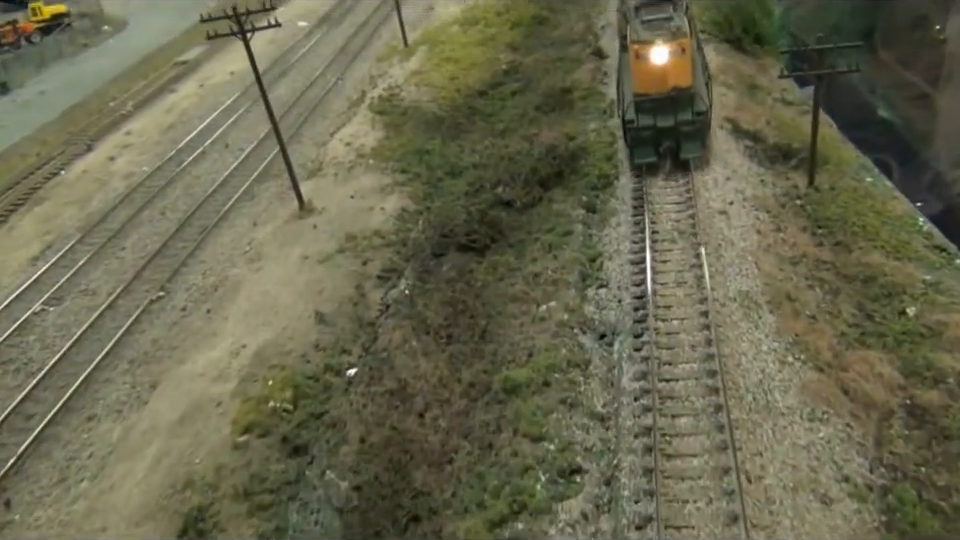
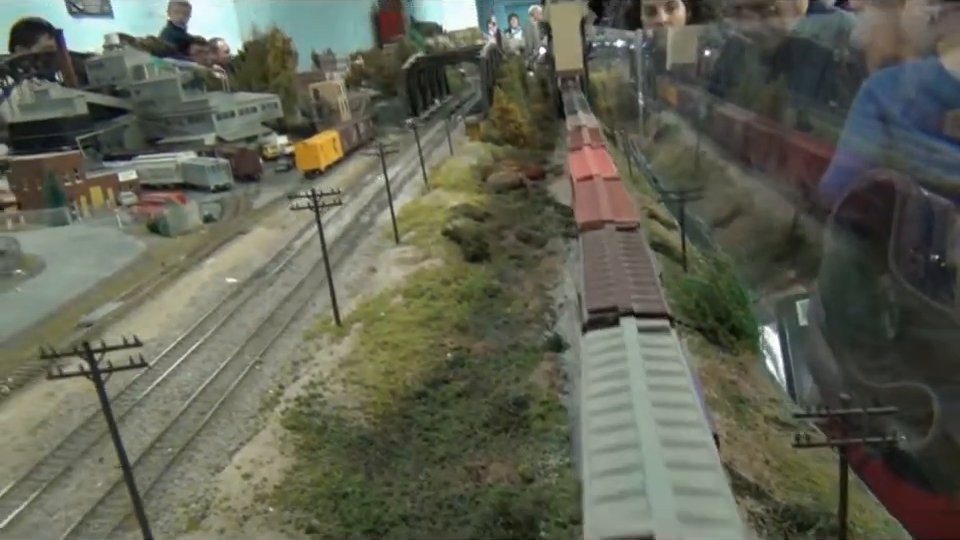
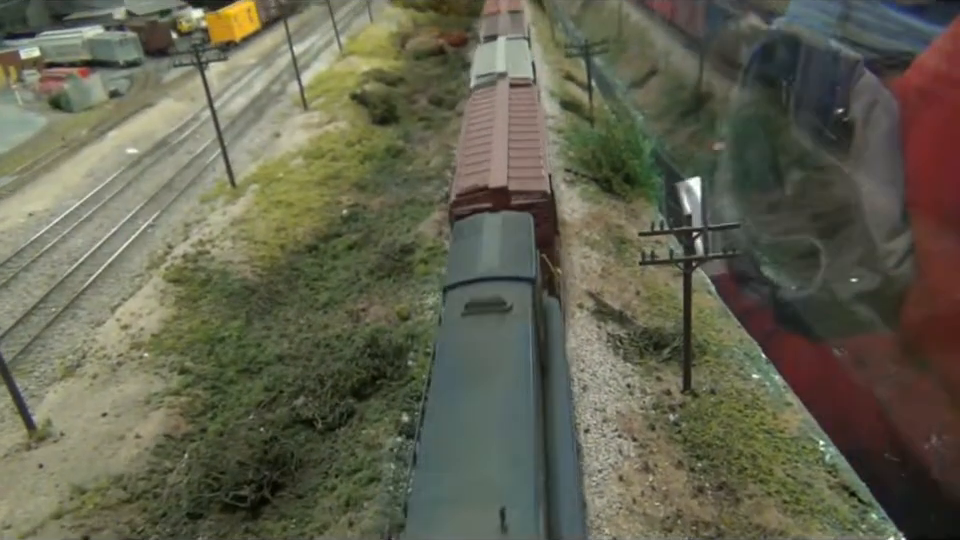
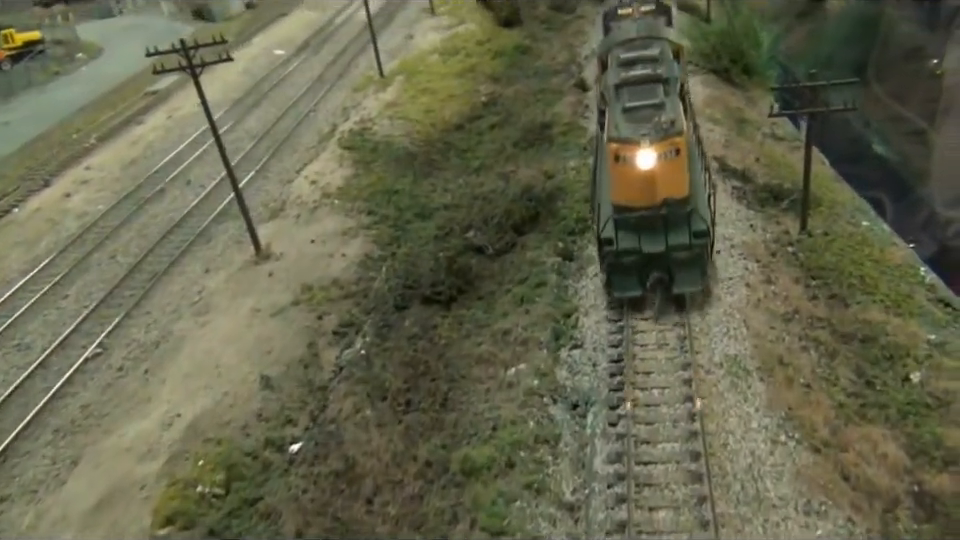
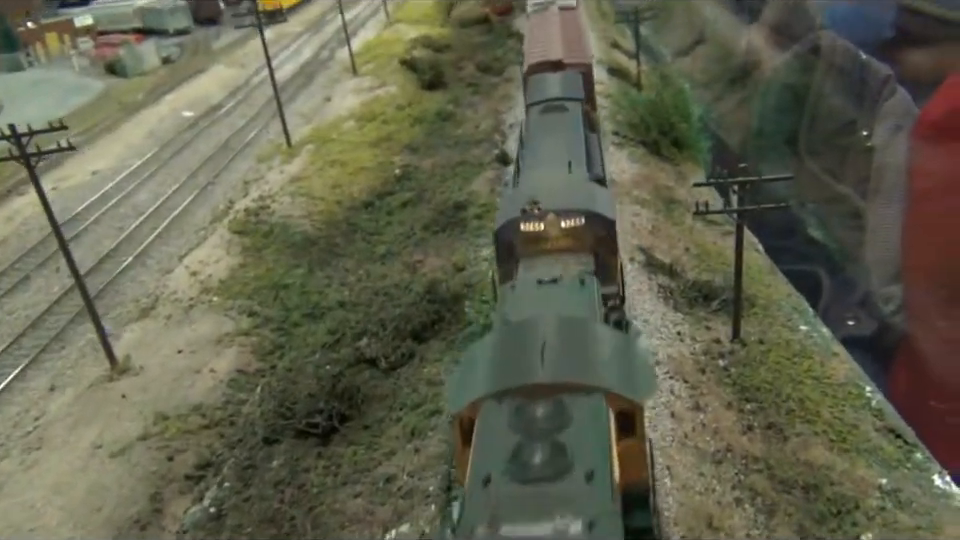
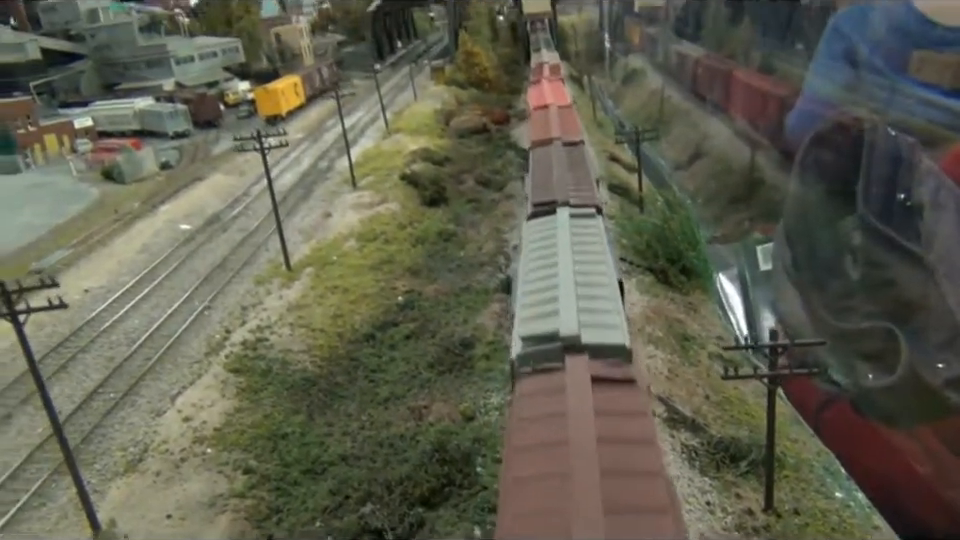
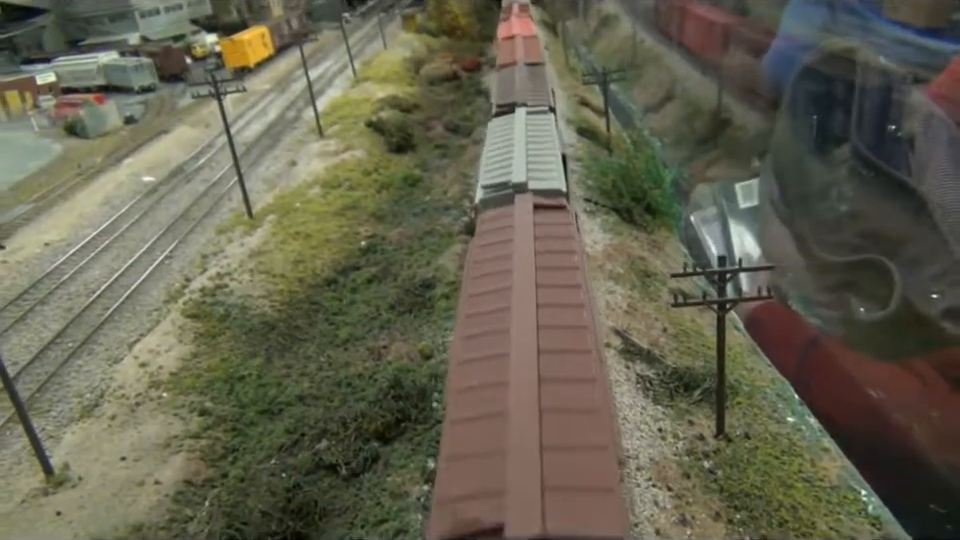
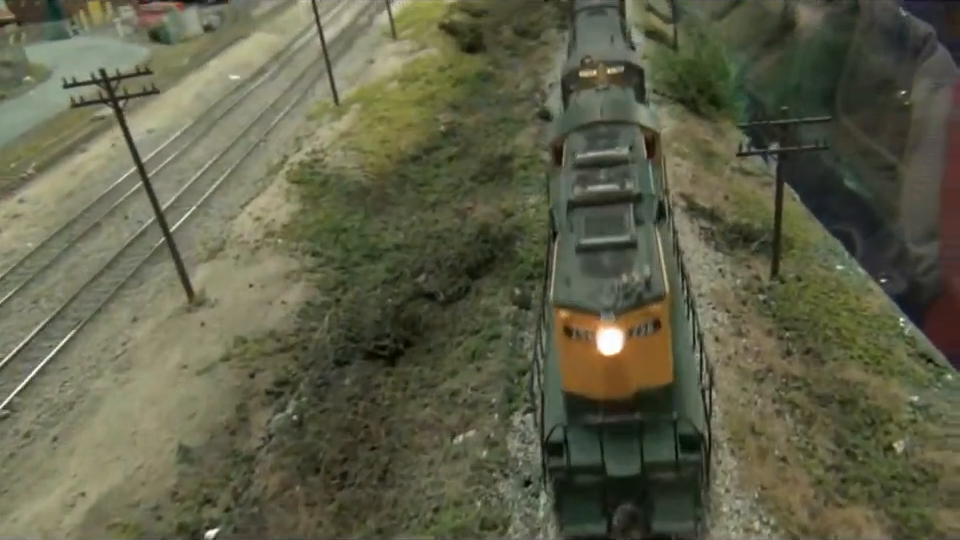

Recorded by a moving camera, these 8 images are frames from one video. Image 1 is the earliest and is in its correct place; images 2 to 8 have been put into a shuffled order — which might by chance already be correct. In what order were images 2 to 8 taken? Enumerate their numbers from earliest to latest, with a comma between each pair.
4, 8, 5, 3, 7, 6, 2
